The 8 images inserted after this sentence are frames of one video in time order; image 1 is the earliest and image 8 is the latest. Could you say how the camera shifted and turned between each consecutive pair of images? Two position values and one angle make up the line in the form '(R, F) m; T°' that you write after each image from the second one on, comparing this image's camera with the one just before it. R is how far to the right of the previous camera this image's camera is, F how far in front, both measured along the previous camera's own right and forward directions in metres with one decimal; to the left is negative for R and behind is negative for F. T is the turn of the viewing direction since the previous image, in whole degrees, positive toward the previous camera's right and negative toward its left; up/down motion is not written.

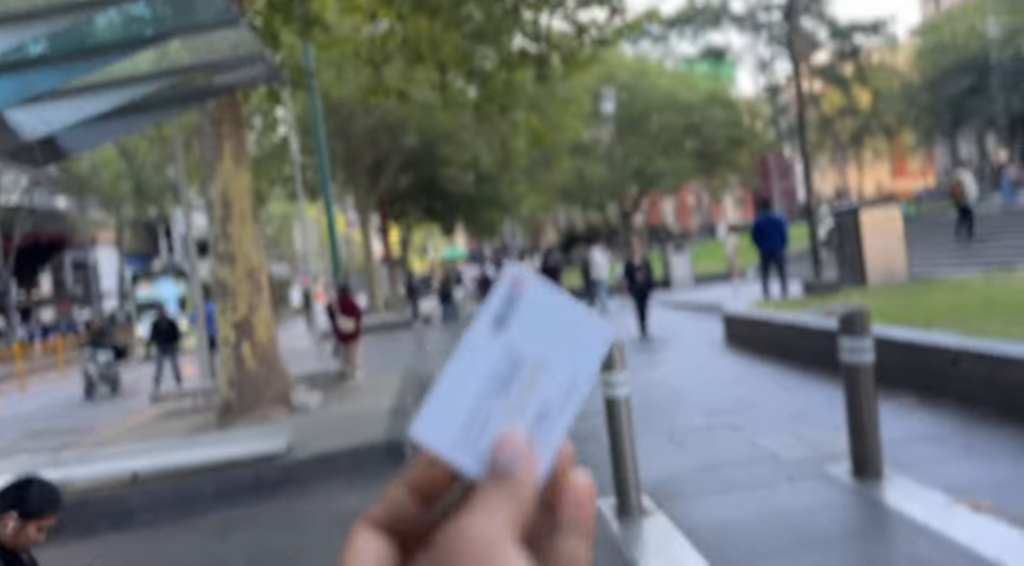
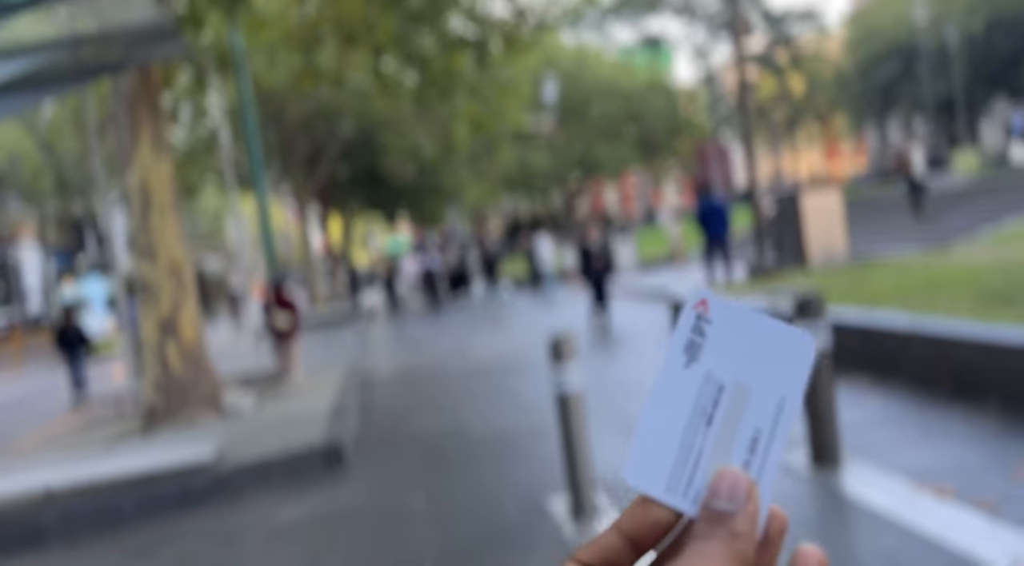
(0.0, +0.4) m; +3°
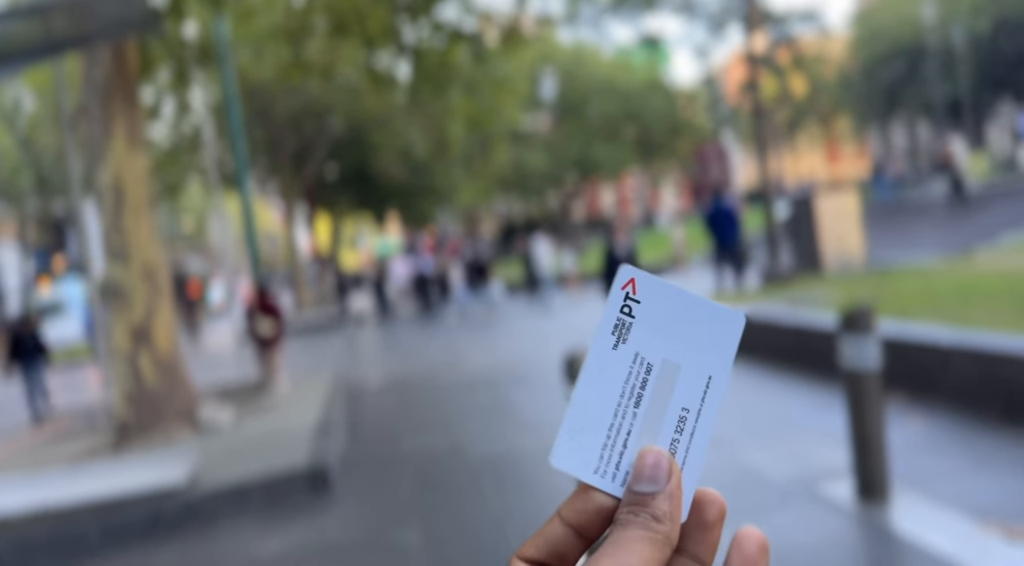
(-0.1, +0.7) m; 0°
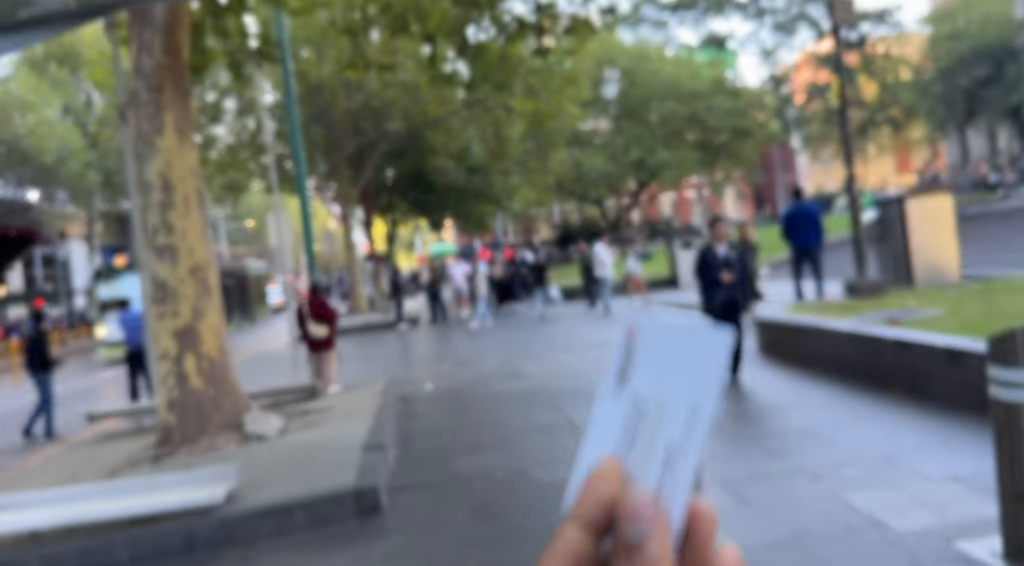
(-0.1, +0.6) m; -3°
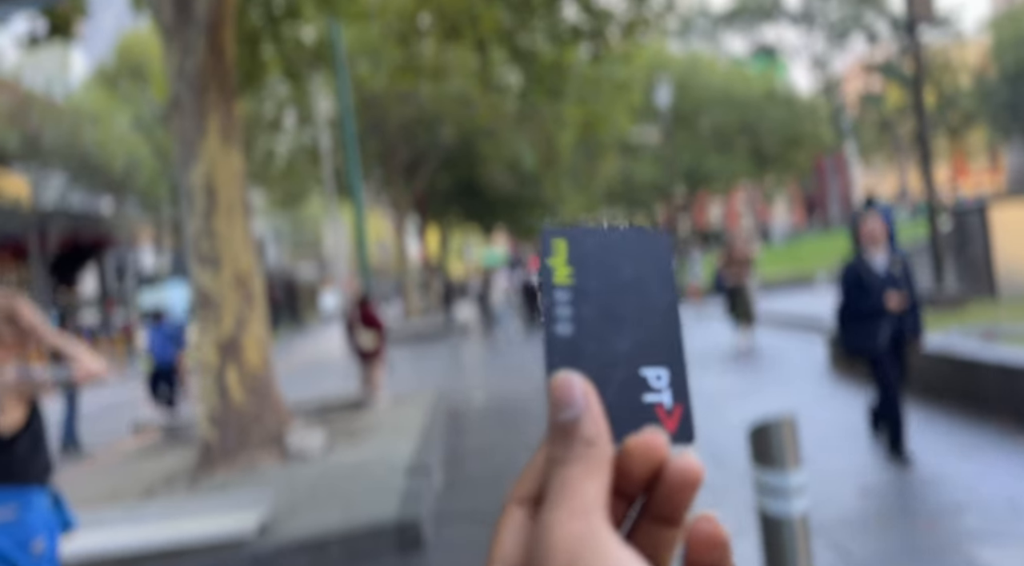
(-0.1, +0.4) m; -3°
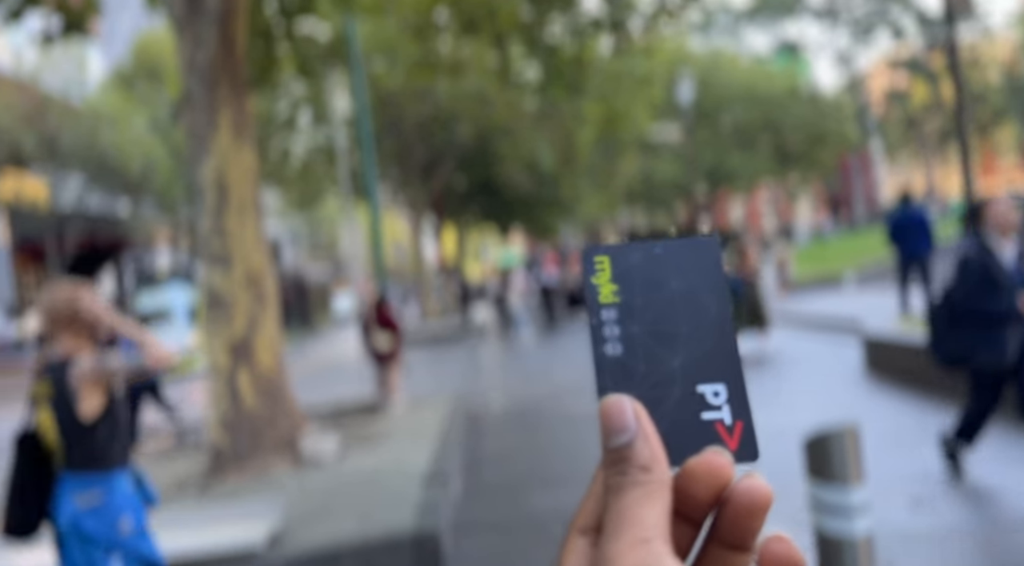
(0.0, +0.3) m; -1°
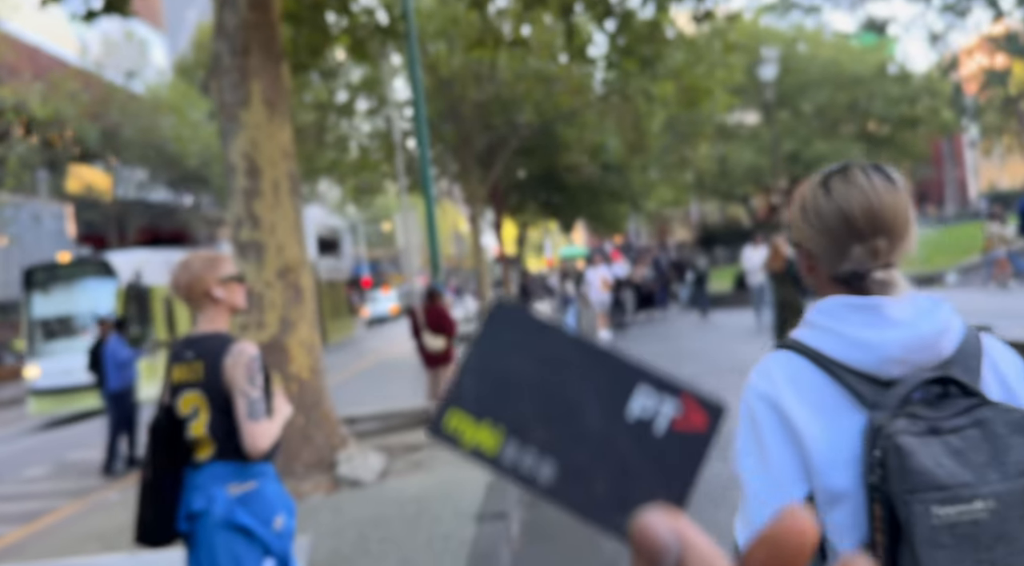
(0.0, +1.1) m; -4°
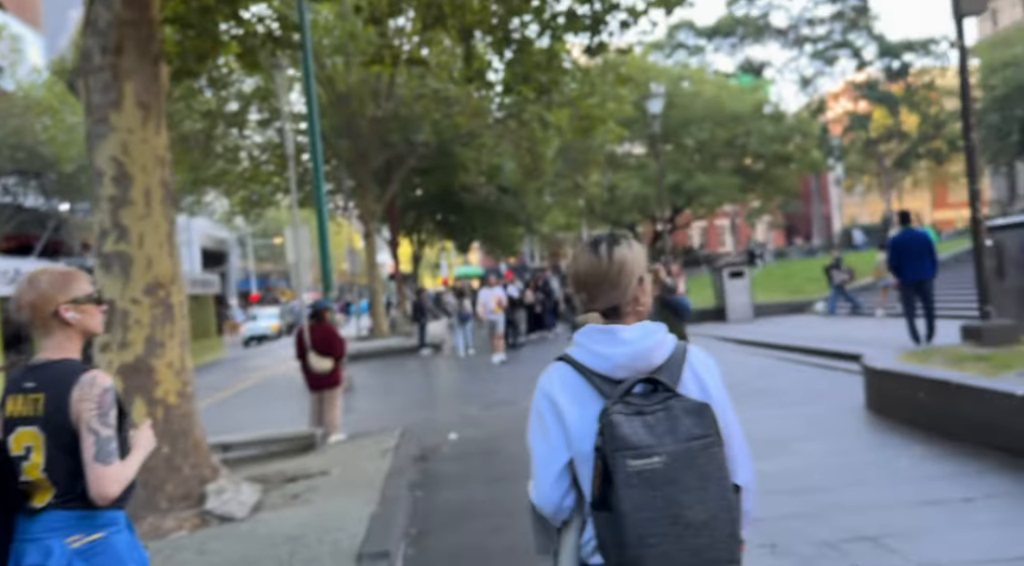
(0.0, +0.3) m; +6°
